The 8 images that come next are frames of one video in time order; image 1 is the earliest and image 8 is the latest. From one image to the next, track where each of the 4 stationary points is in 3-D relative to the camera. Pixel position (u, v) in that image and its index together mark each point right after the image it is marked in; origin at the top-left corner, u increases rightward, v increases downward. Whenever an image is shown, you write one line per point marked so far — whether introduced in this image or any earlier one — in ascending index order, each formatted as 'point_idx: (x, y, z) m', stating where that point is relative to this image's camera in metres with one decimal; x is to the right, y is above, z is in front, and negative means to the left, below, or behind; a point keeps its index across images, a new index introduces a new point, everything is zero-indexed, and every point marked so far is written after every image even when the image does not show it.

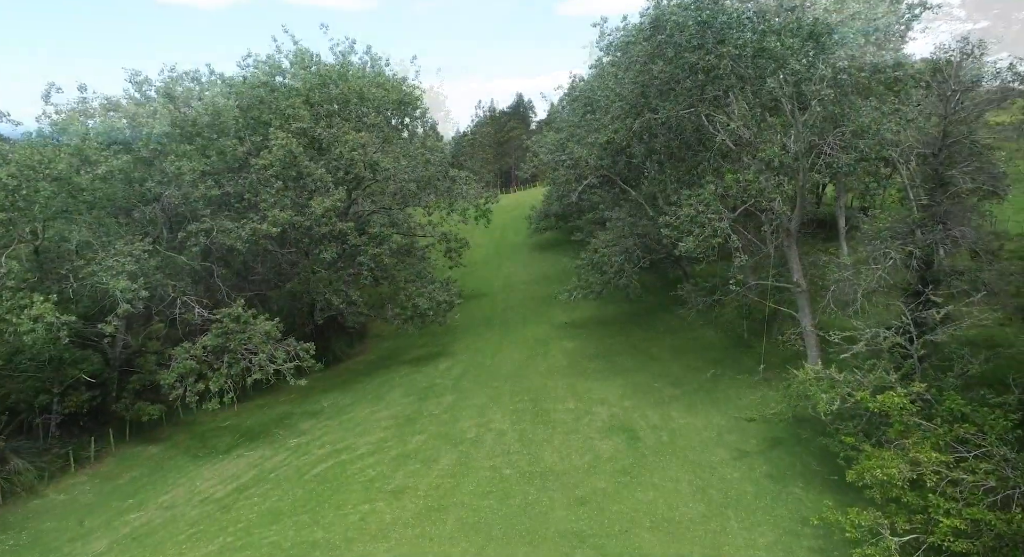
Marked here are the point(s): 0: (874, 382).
0: (+8.8, -2.5, +19.5) m
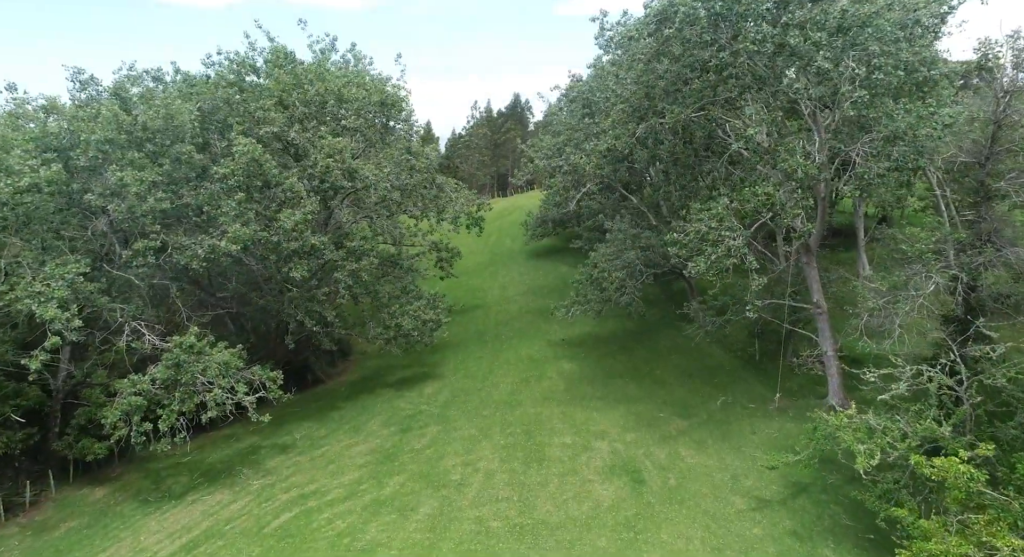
0: (+8.5, -3.2, +16.7) m
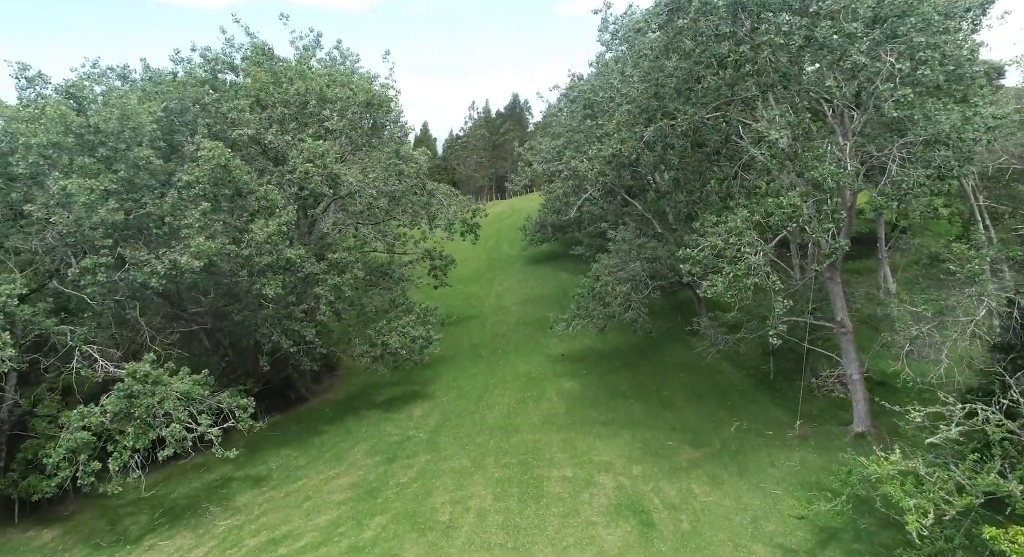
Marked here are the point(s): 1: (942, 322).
0: (+8.4, -3.7, +14.3) m
1: (+9.6, -1.0, +17.7) m
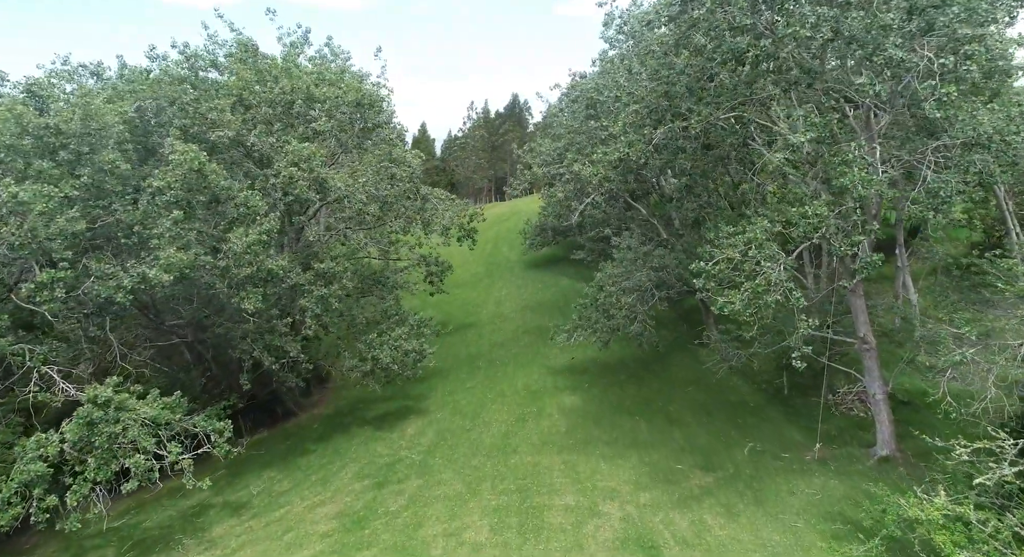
0: (+8.3, -4.1, +12.6) m
1: (+9.5, -1.3, +16.0) m
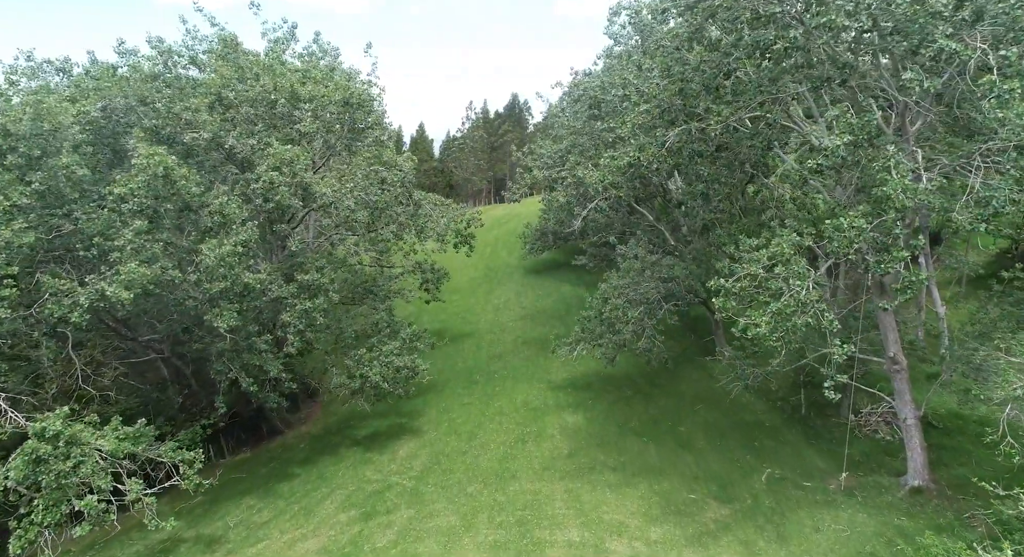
0: (+8.3, -4.4, +10.8) m
1: (+9.5, -1.7, +14.2) m
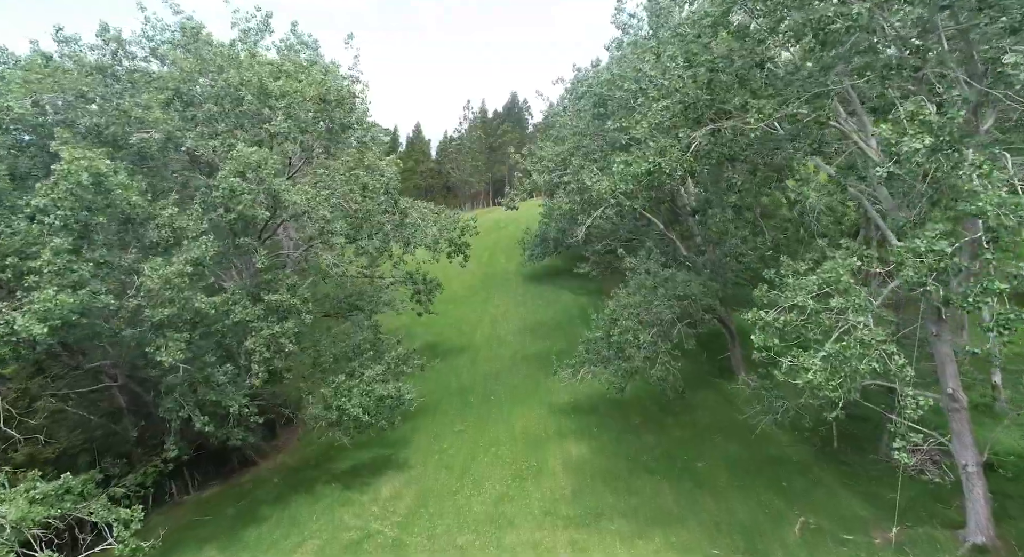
0: (+8.2, -5.0, +7.8) m
1: (+9.4, -2.2, +11.2) m
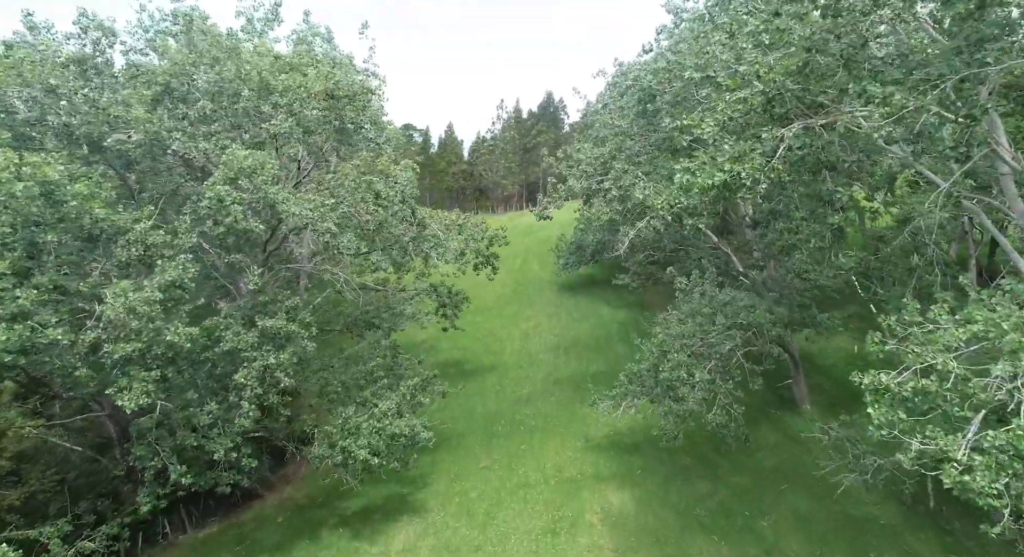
0: (+8.3, -5.6, +4.3) m
1: (+9.6, -2.9, +7.7) m
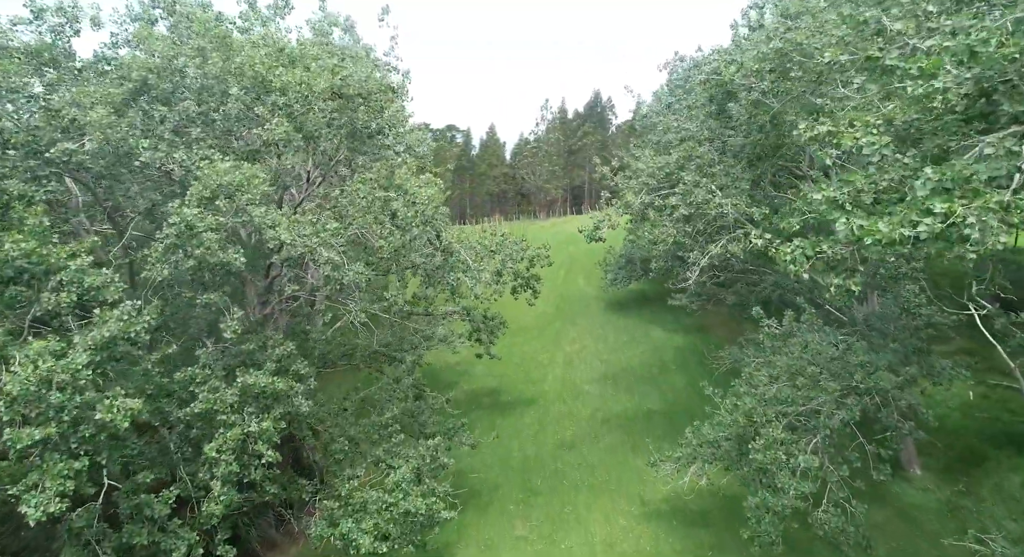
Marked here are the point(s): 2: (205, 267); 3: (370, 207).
0: (+8.3, -6.5, -0.2) m
1: (+9.9, -3.8, +3.1) m
2: (-5.5, +0.3, +14.5) m
3: (-3.2, +1.6, +17.4) m
